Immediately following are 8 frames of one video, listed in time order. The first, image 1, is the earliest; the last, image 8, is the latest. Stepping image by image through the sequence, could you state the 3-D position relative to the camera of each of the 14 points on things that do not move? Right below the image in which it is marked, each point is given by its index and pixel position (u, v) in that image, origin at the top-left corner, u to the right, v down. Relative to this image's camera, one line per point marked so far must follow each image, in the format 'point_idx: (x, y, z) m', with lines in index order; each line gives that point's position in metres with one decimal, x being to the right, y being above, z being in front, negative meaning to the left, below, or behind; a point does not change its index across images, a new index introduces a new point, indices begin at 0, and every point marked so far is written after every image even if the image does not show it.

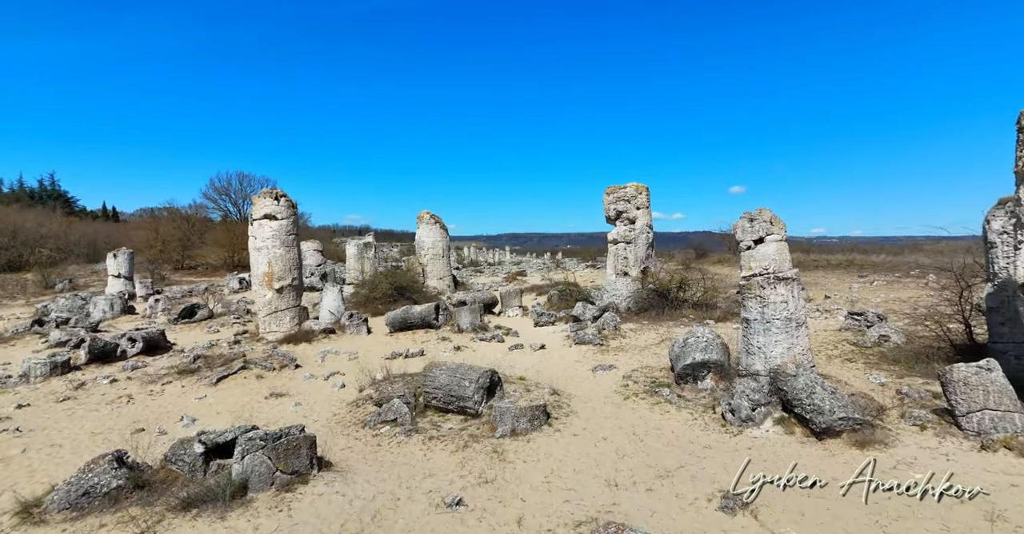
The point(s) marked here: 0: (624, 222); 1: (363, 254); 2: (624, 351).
0: (+3.1, +1.3, +13.6) m
1: (-6.0, +0.5, +19.5) m
2: (+2.0, -1.6, +8.9) m
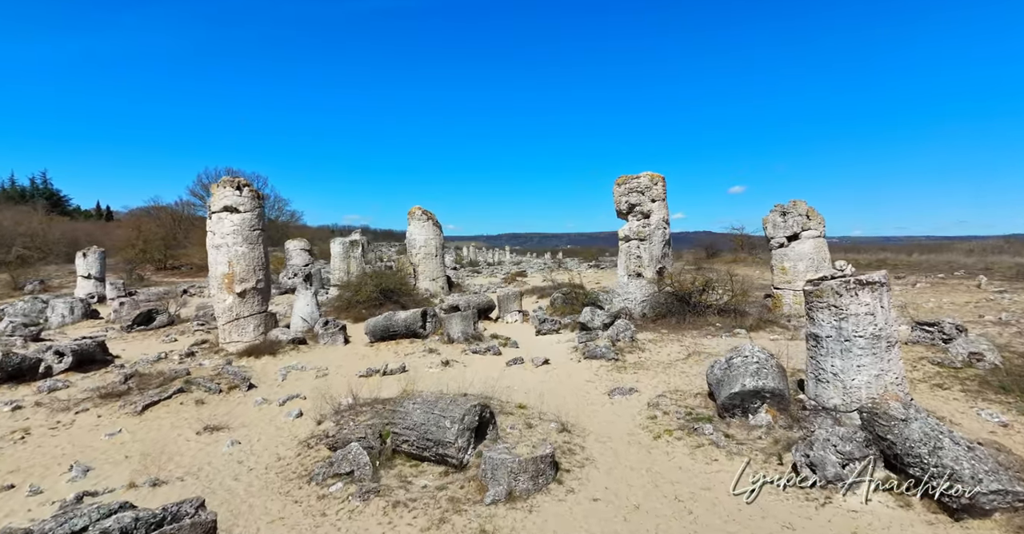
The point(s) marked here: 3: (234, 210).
0: (+3.1, +1.3, +12.1) m
1: (-6.1, +0.5, +18.0) m
2: (+2.0, -1.6, +7.4) m
3: (-5.5, +1.1, +9.7) m
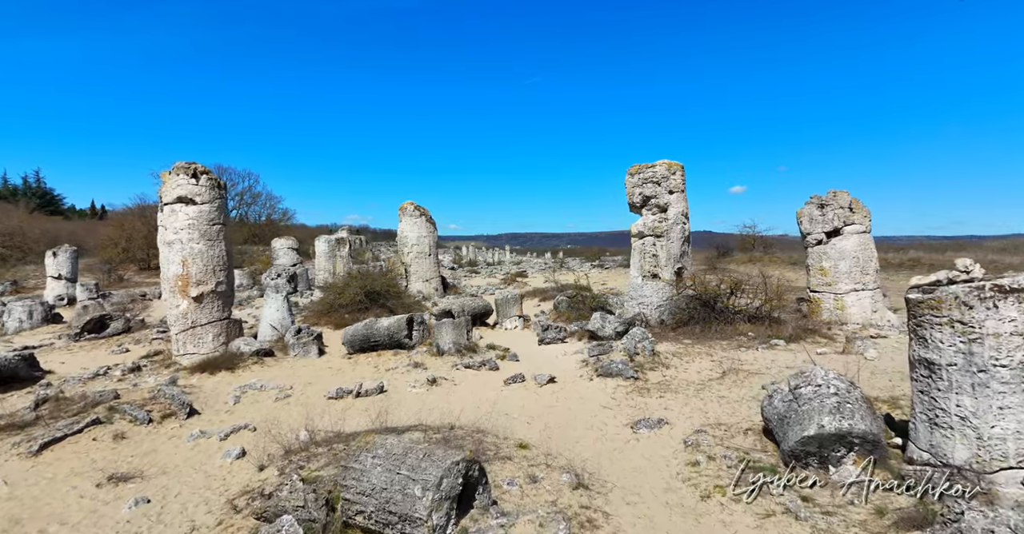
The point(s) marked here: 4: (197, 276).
0: (+3.1, +1.3, +10.8) m
1: (-6.1, +0.5, +16.7) m
2: (+2.0, -1.6, +6.1) m
3: (-5.5, +1.1, +8.4) m
4: (-5.4, -0.2, +8.4) m
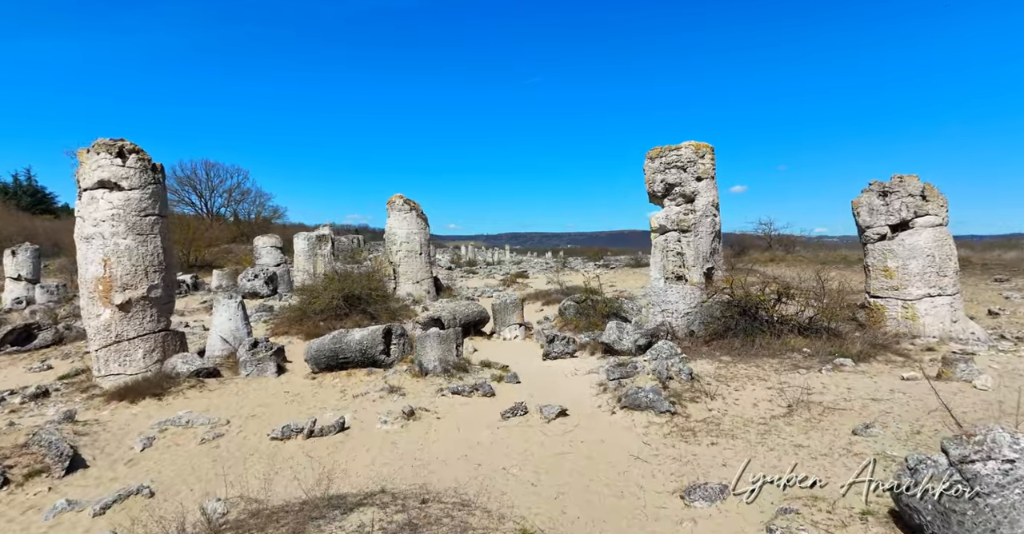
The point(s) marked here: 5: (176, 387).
0: (+3.1, +1.3, +9.2) m
1: (-6.1, +0.5, +15.1) m
2: (+2.0, -1.6, +4.5) m
3: (-5.6, +1.1, +6.8) m
4: (-5.4, -0.2, +6.8) m
5: (-4.5, -1.6, +6.5) m
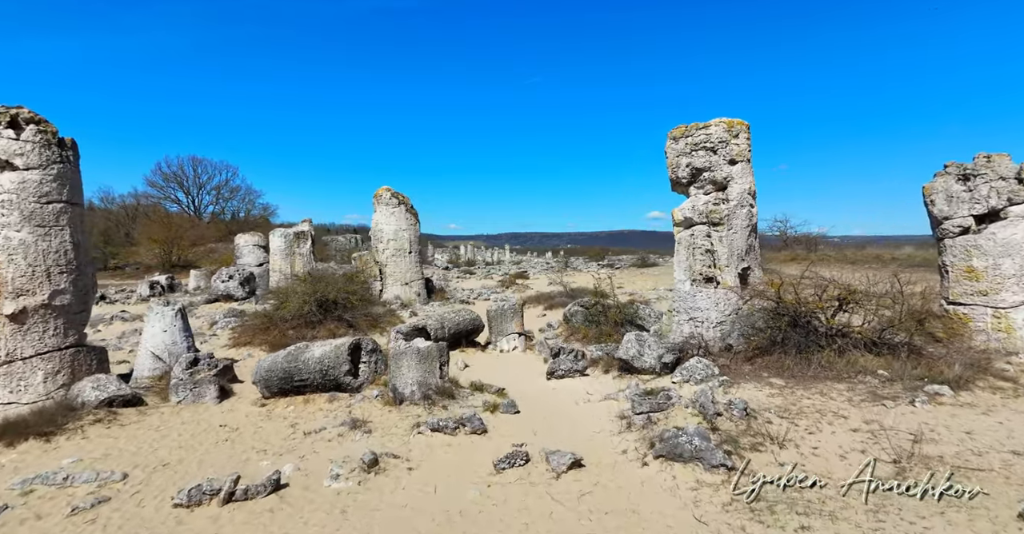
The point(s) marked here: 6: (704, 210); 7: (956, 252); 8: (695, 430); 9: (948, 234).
0: (+3.1, +1.3, +7.8) m
1: (-6.1, +0.5, +13.7) m
2: (+2.0, -1.6, +3.1) m
3: (-5.6, +1.1, +5.4) m
4: (-5.4, -0.2, +5.3) m
5: (-4.5, -1.6, +5.1) m
6: (+3.0, +0.9, +7.6) m
7: (+5.7, +0.2, +6.3) m
8: (+1.5, -1.4, +4.2) m
9: (+5.7, +0.4, +6.4) m
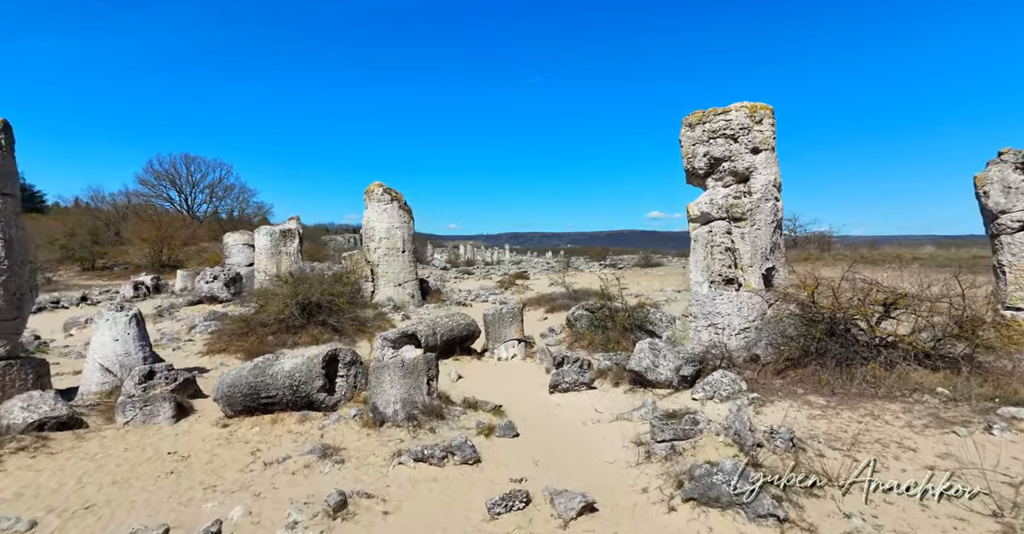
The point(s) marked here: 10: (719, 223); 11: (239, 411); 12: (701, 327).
0: (+3.0, +1.3, +7.0) m
1: (-6.1, +0.5, +12.9) m
2: (+1.9, -1.6, +2.3) m
3: (-5.6, +1.1, +4.6) m
4: (-5.4, -0.2, +4.6) m
5: (-4.5, -1.6, +4.3) m
6: (+3.0, +0.9, +6.9) m
7: (+5.7, +0.2, +5.5) m
8: (+1.5, -1.4, +3.4) m
9: (+5.7, +0.4, +5.6) m
10: (+2.9, +0.6, +6.9) m
11: (-2.9, -1.5, +5.1) m
12: (+2.6, -0.8, +6.7) m
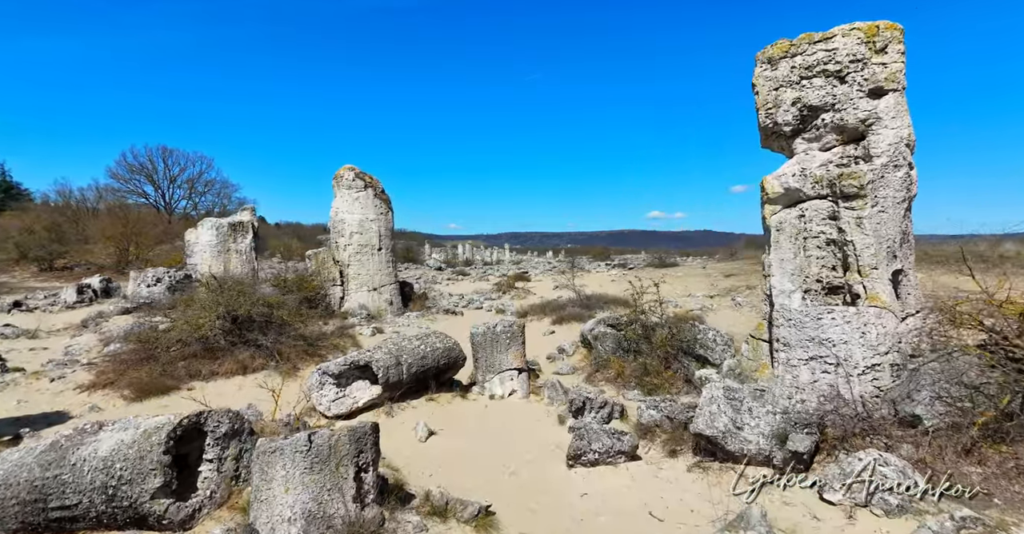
0: (+3.0, +1.2, +4.7) m
1: (-6.2, +0.5, +10.6) m
2: (+1.9, -1.6, 0.0) m
3: (-5.6, +1.1, +2.3) m
4: (-5.5, -0.2, +2.3) m
5: (-4.5, -1.6, +2.0) m
6: (+2.9, +0.9, +4.6) m
7: (+5.7, +0.2, +3.2) m
8: (+1.5, -1.4, +1.1) m
9: (+5.6, +0.4, +3.3) m
10: (+2.9, +0.6, +4.6) m
11: (-2.9, -1.5, +2.8) m
12: (+2.5, -0.8, +4.4) m
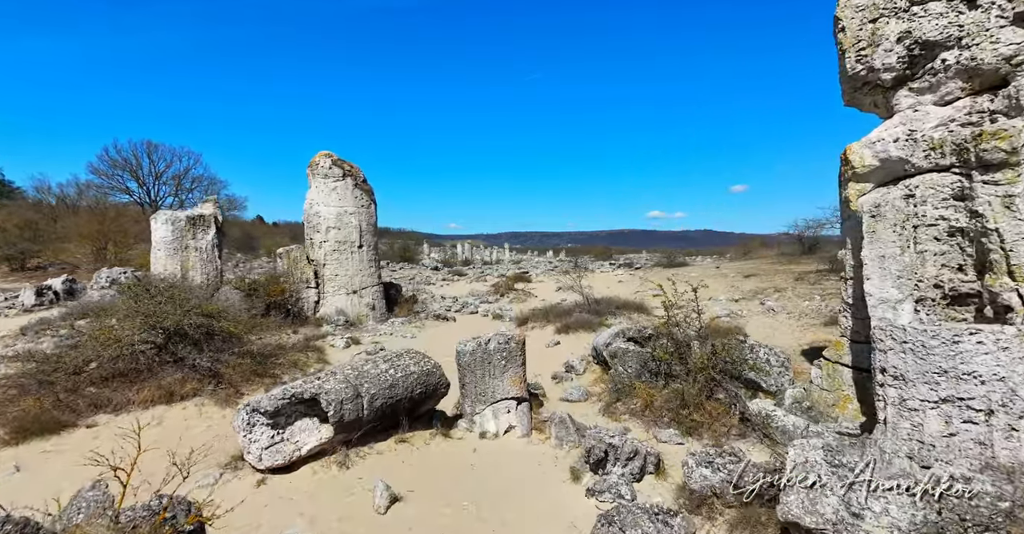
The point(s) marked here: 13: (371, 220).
0: (+3.0, +1.2, +3.4) m
1: (-6.2, +0.5, +9.3) m
2: (+1.9, -1.6, -1.3) m
3: (-5.7, +1.1, +1.0) m
4: (-5.5, -0.2, +0.9) m
5: (-4.6, -1.6, +0.6) m
6: (+2.9, +0.9, +3.2) m
7: (+5.6, +0.2, +1.9) m
8: (+1.5, -1.4, -0.3) m
9: (+5.6, +0.4, +2.0) m
10: (+2.9, +0.6, +3.2) m
11: (-3.0, -1.5, +1.5) m
12: (+2.5, -0.8, +3.0) m
13: (-2.9, +1.0, +9.9) m
